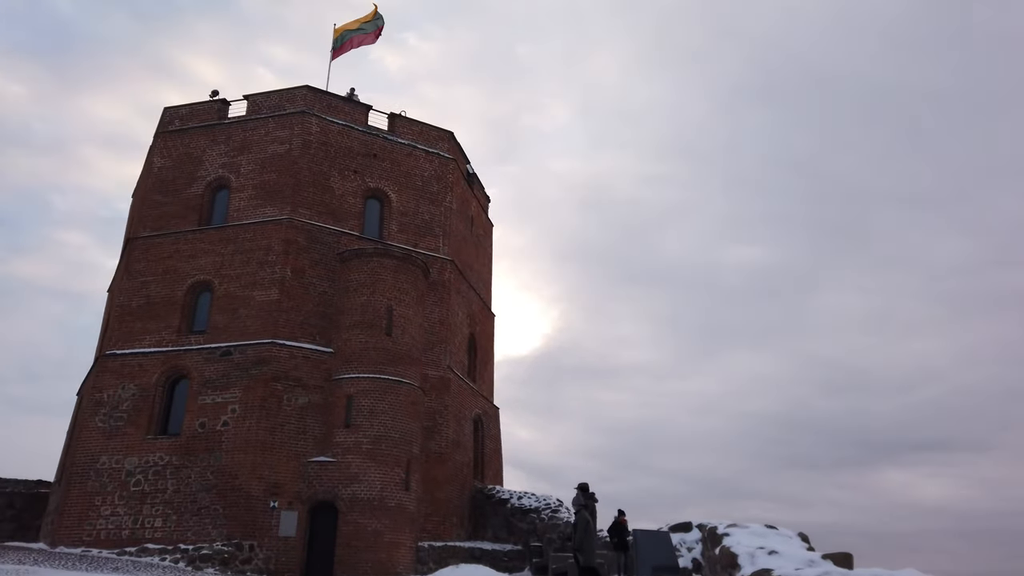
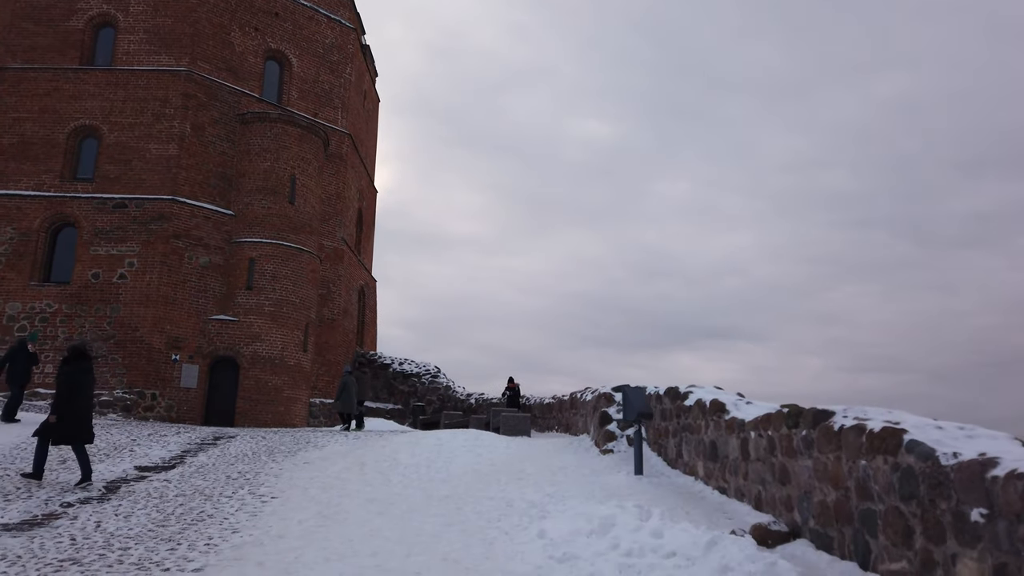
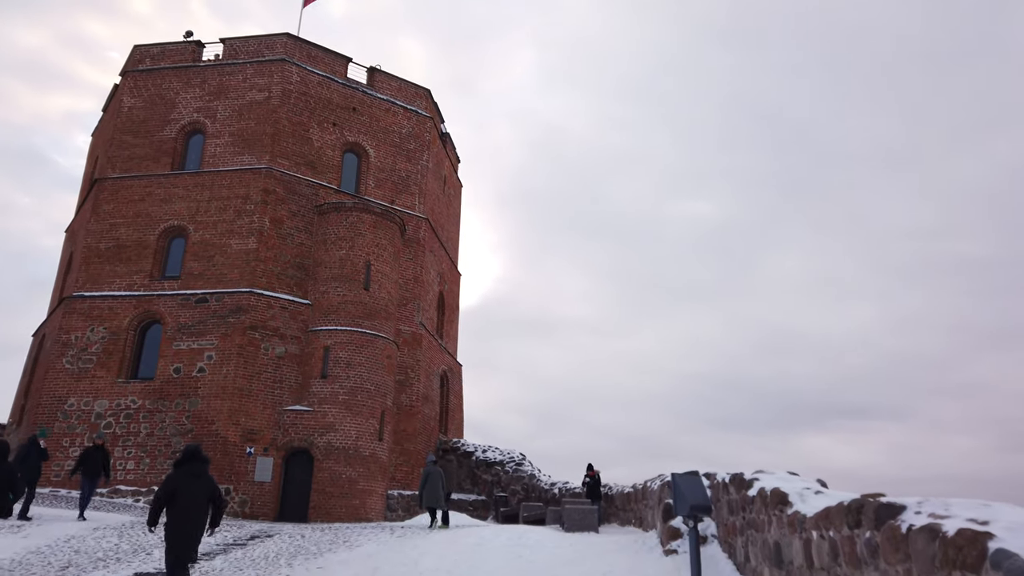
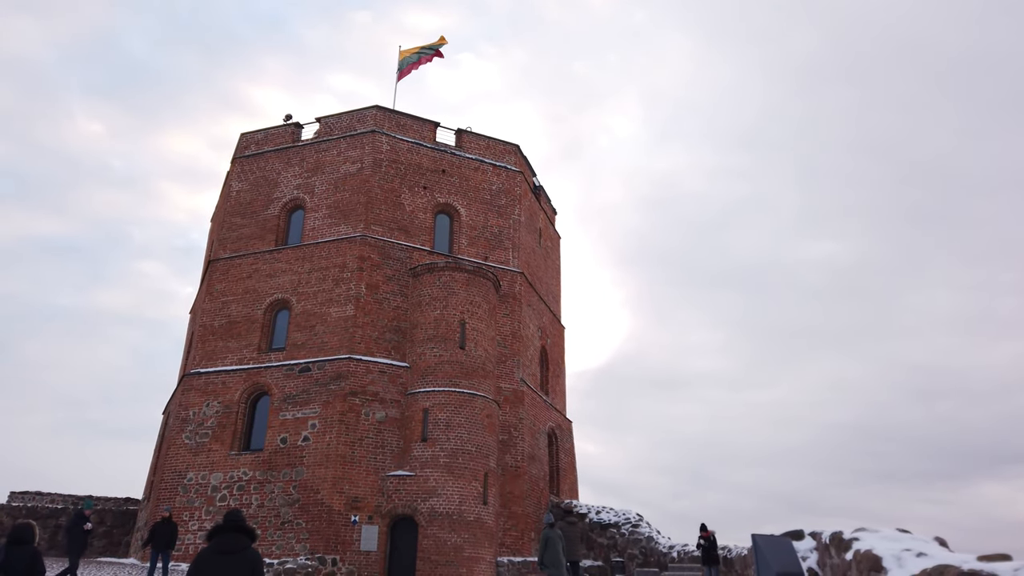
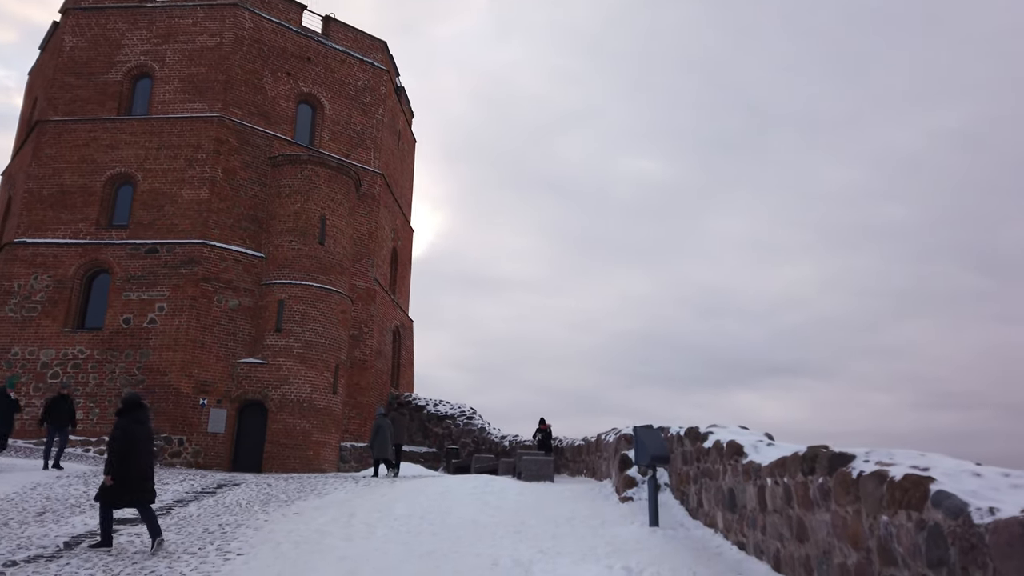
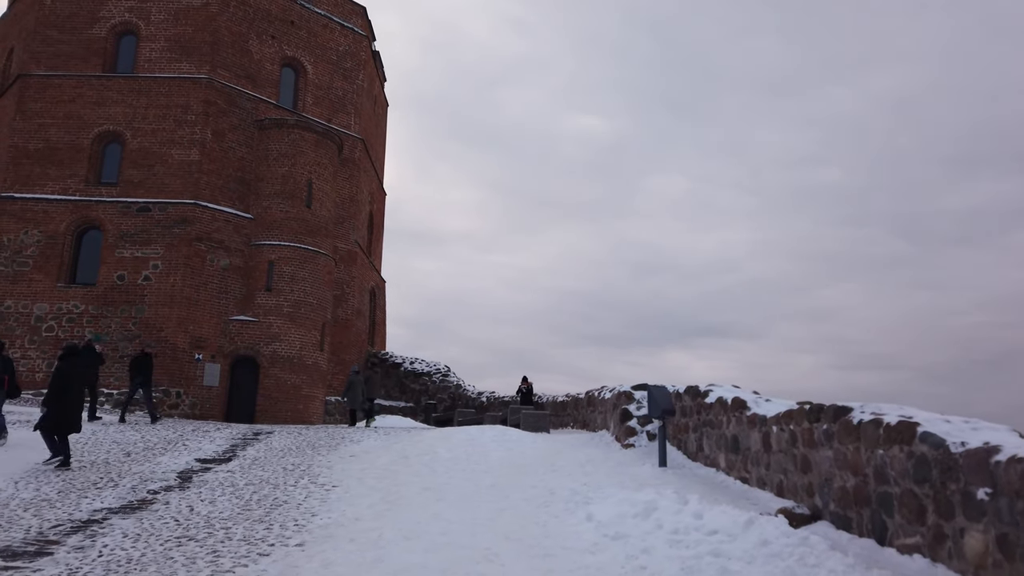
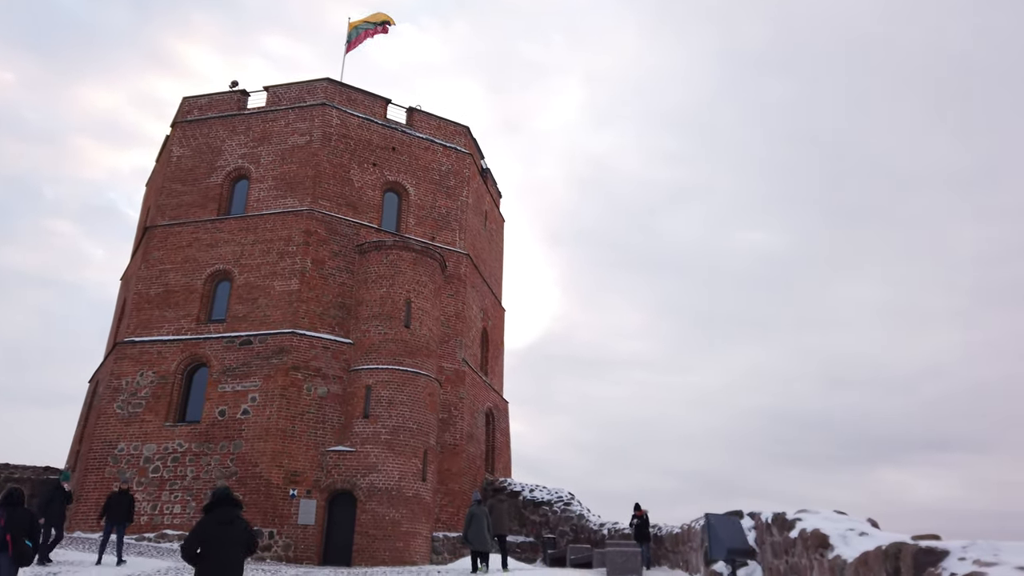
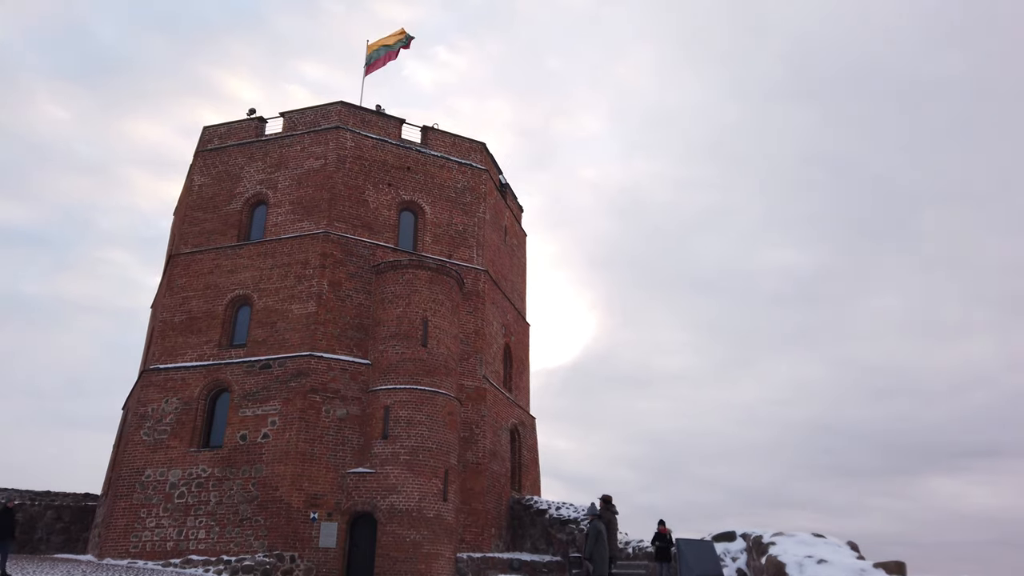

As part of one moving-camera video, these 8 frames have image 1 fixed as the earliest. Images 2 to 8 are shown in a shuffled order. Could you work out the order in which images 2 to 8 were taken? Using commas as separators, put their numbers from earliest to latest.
8, 4, 7, 3, 5, 2, 6
